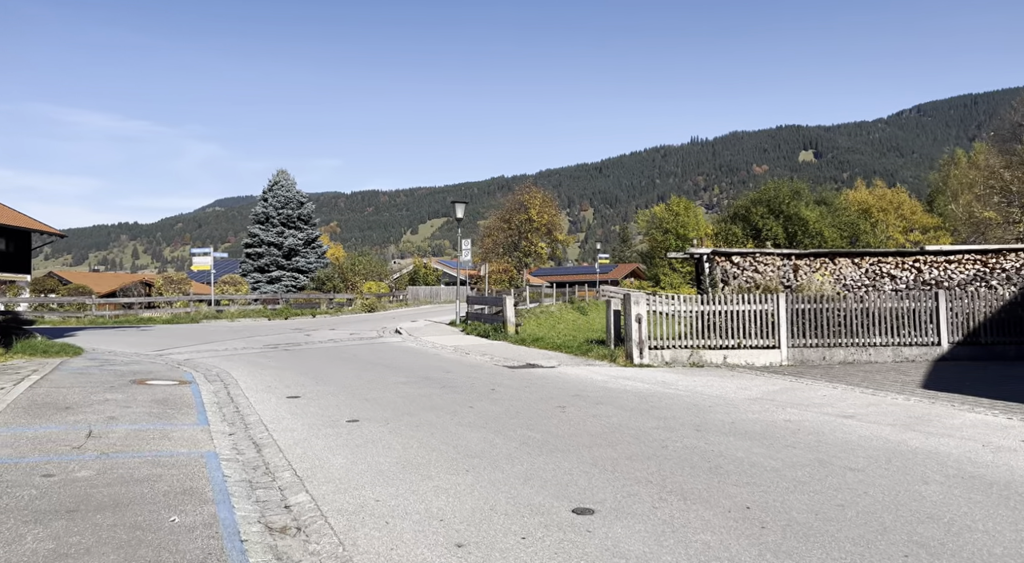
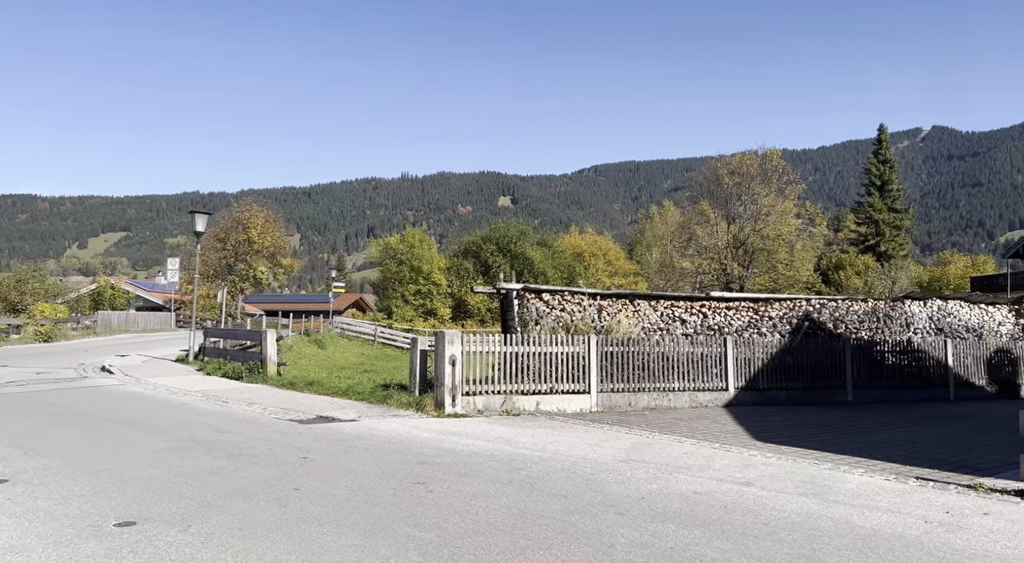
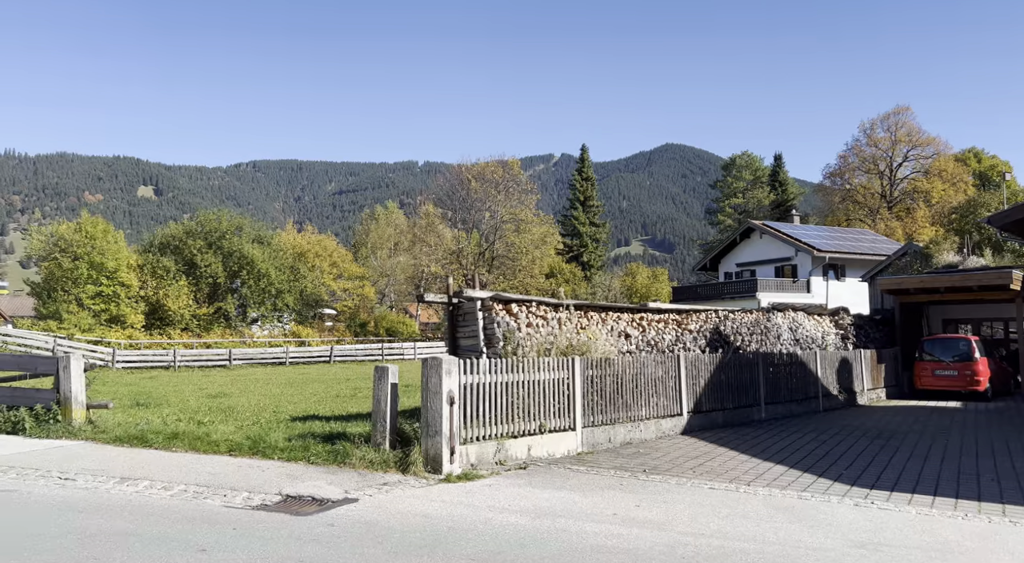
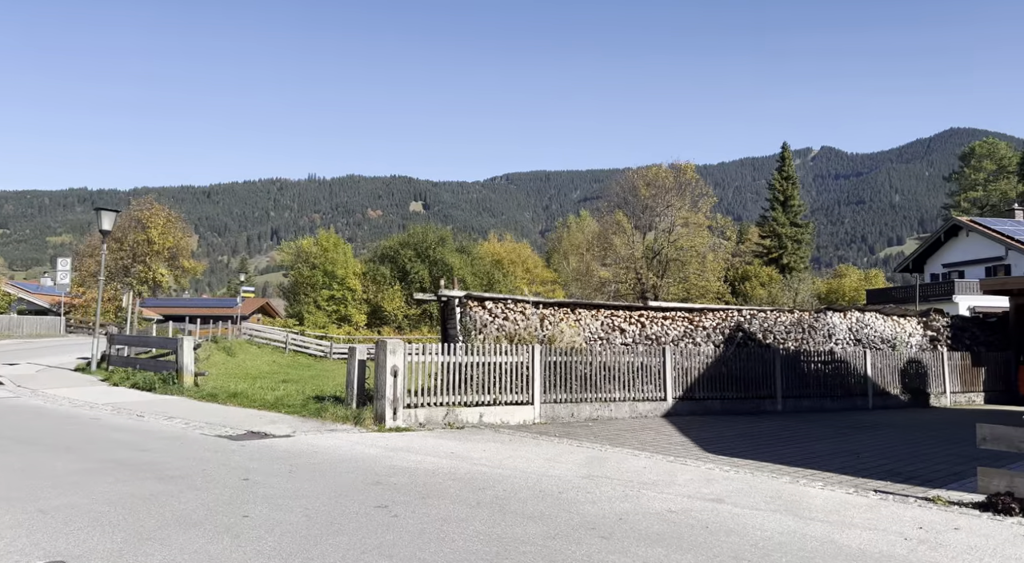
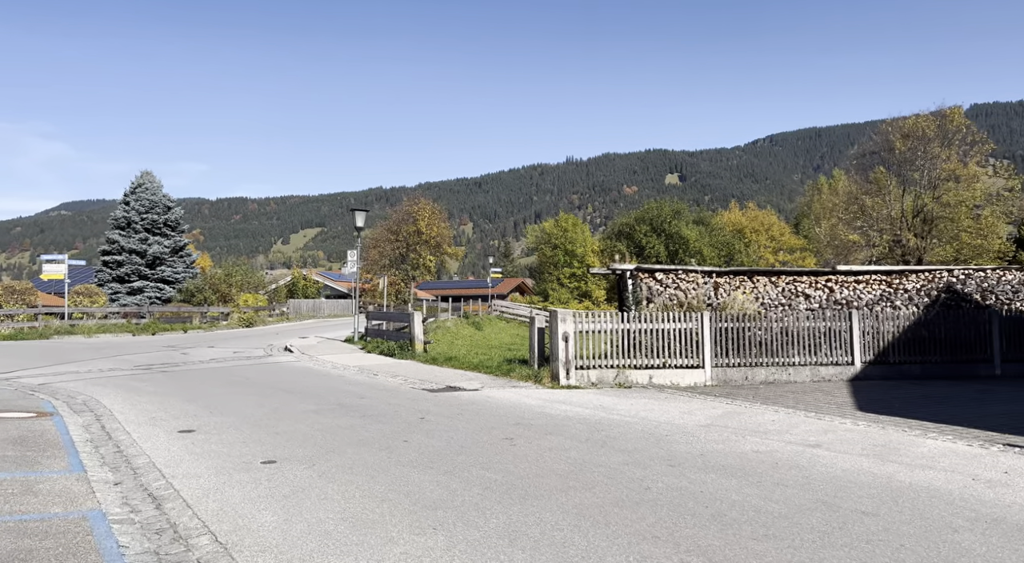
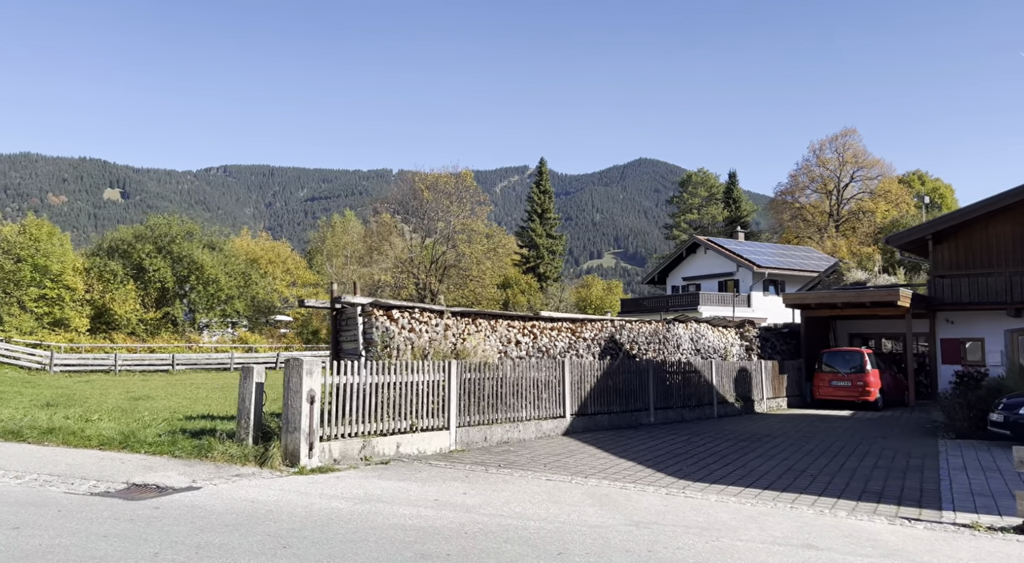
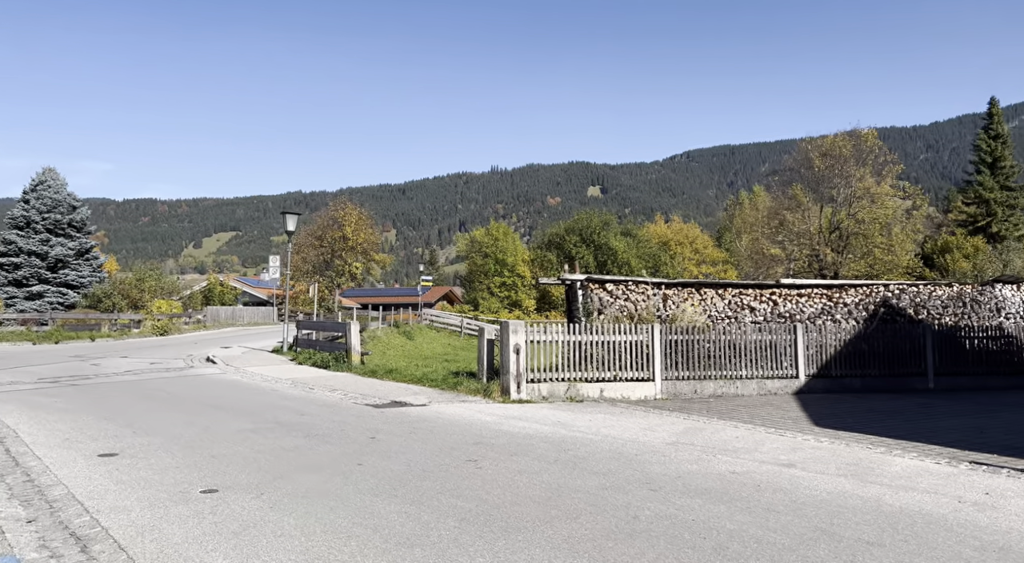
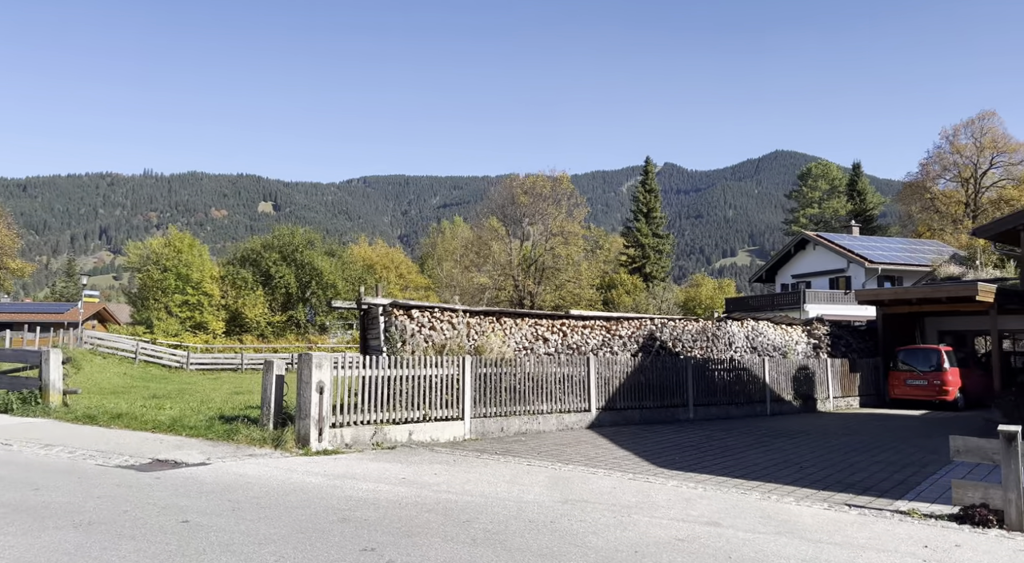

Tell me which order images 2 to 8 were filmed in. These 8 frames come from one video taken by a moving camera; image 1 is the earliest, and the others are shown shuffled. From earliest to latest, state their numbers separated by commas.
5, 7, 2, 4, 8, 6, 3
